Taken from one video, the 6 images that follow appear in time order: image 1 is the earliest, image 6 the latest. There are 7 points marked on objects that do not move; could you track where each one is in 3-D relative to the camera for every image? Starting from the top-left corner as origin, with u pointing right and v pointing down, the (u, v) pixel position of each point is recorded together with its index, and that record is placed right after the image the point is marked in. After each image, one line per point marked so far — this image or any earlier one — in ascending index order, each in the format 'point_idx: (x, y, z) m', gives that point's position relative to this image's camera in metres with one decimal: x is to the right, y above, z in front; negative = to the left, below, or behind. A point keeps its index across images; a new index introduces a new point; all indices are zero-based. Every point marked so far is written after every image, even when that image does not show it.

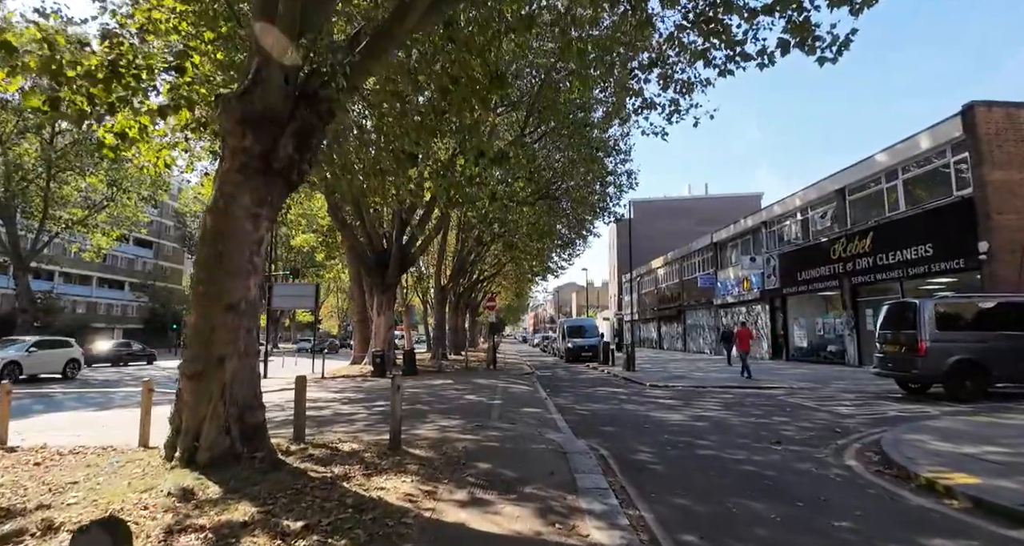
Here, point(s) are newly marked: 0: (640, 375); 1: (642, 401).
0: (+4.3, -3.4, +18.6) m
1: (+2.9, -2.9, +12.1) m
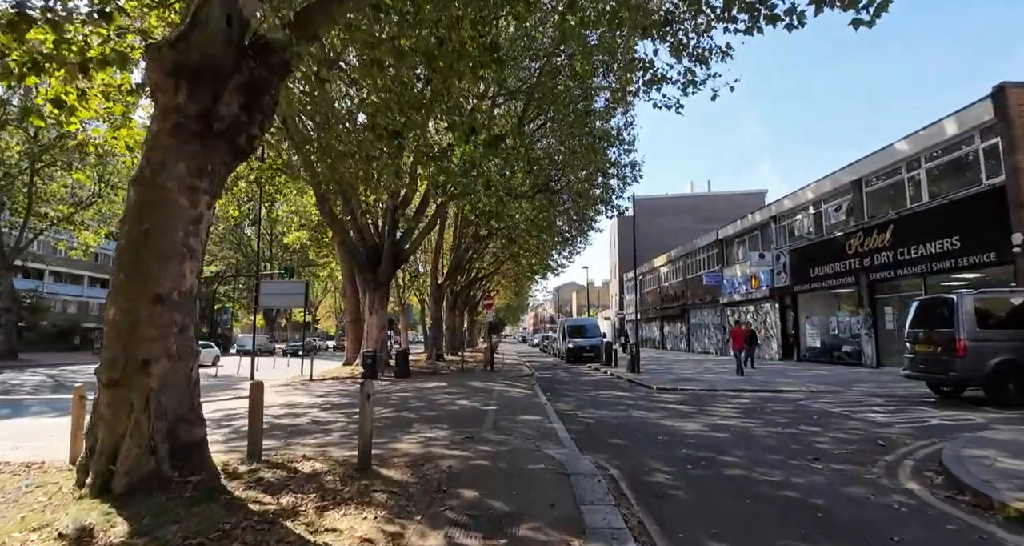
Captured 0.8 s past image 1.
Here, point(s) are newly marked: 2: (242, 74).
0: (+4.3, -3.3, +17.5) m
1: (+2.8, -2.7, +11.0) m
2: (-2.6, +1.9, +5.4) m
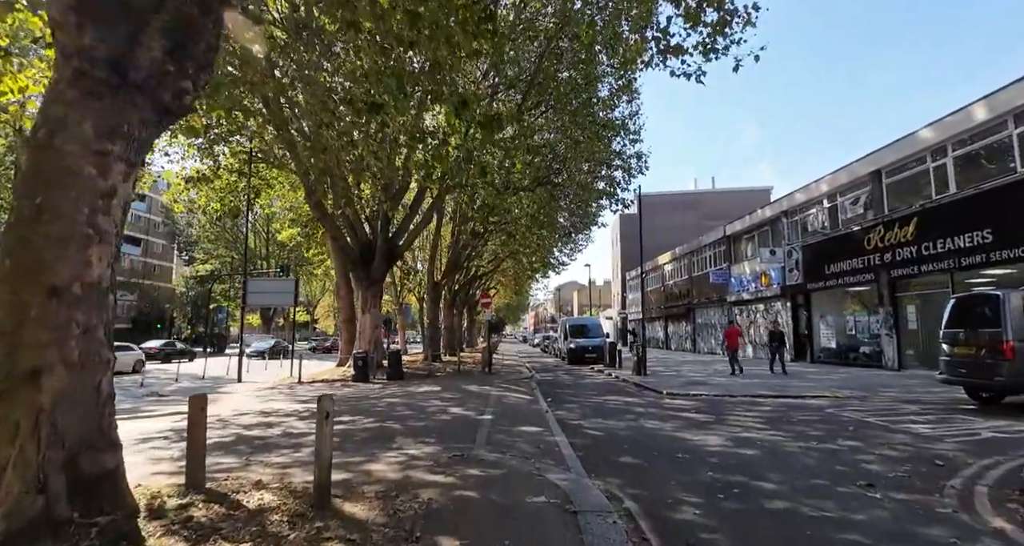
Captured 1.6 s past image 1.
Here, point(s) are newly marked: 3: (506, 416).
0: (+4.2, -3.2, +16.4) m
1: (+2.8, -2.6, +9.9) m
2: (-2.7, +2.0, +4.3) m
3: (-0.1, -2.6, +9.8) m
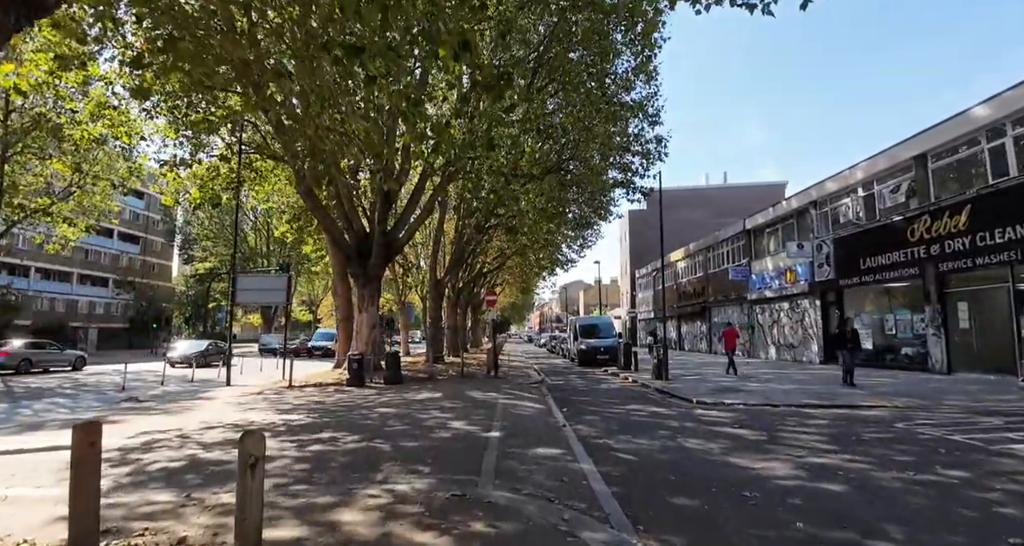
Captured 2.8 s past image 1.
0: (+4.5, -3.0, +14.8) m
1: (+2.9, -2.4, +8.3) m
2: (-2.6, +2.2, +2.7) m
3: (+0.1, -2.4, +8.2) m
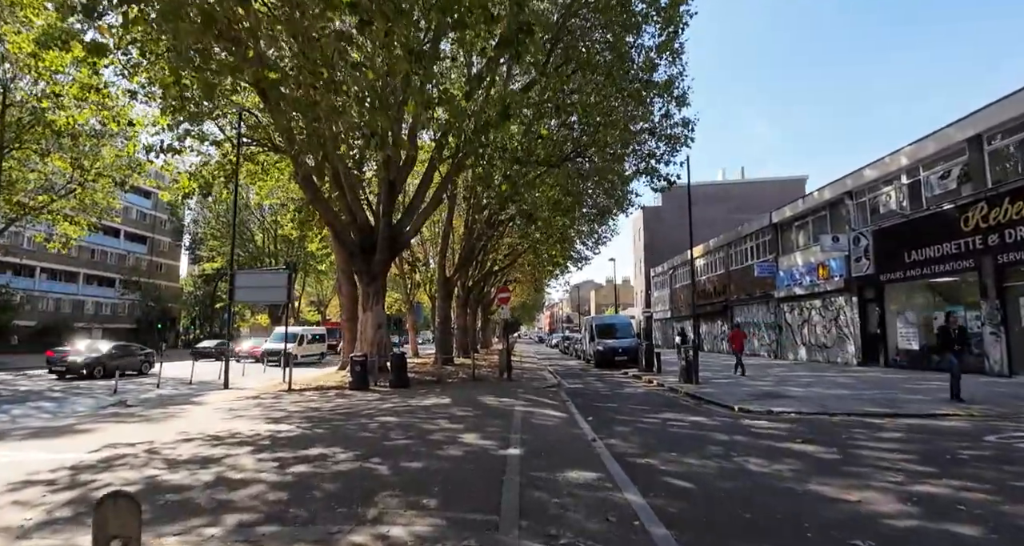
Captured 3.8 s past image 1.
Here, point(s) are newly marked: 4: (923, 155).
0: (+4.9, -2.8, +13.4) m
1: (+3.2, -2.3, +7.0) m
2: (-2.4, +2.4, +1.5) m
3: (+0.4, -2.2, +6.9) m
4: (+12.7, +3.6, +17.1) m
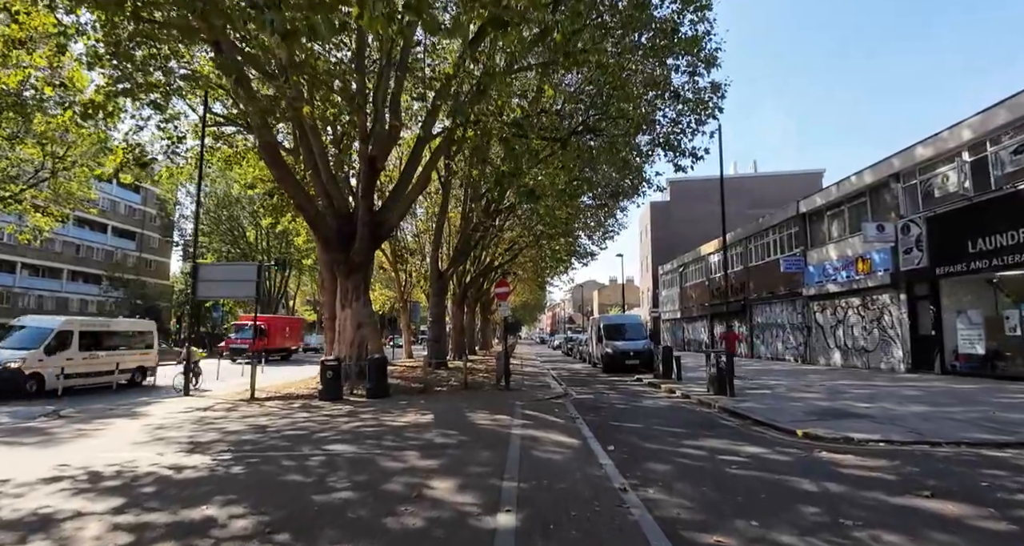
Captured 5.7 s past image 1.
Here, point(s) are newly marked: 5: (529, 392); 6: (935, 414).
0: (+4.8, -2.6, +11.0) m
1: (+3.2, -2.0, +4.6) m
2: (-2.4, +2.6, -0.9) m
3: (+0.3, -2.0, +4.5) m
4: (+12.7, +3.8, +14.6) m
5: (+0.4, -3.3, +15.4) m
6: (+7.1, -2.4, +9.2) m
